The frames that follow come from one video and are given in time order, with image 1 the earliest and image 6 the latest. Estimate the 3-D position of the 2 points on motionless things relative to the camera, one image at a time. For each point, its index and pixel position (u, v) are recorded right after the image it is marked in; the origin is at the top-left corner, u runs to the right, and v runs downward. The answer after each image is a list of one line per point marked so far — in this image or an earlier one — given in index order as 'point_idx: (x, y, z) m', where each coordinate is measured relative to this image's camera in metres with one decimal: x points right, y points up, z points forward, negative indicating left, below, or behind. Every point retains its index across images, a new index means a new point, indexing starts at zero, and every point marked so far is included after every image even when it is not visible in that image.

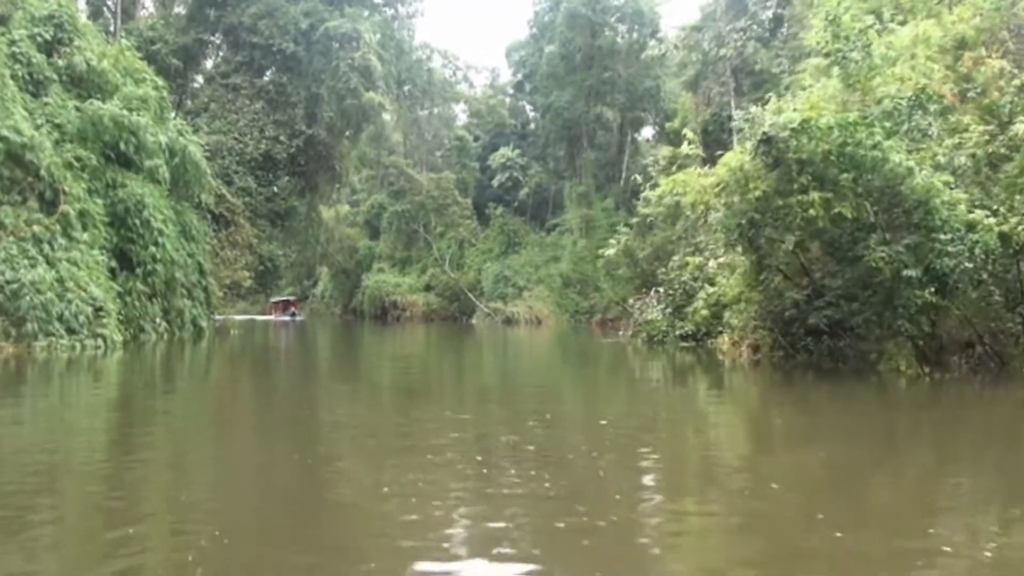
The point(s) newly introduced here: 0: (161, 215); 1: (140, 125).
0: (-4.3, +0.9, +16.0) m
1: (-4.5, +2.0, +15.8) m
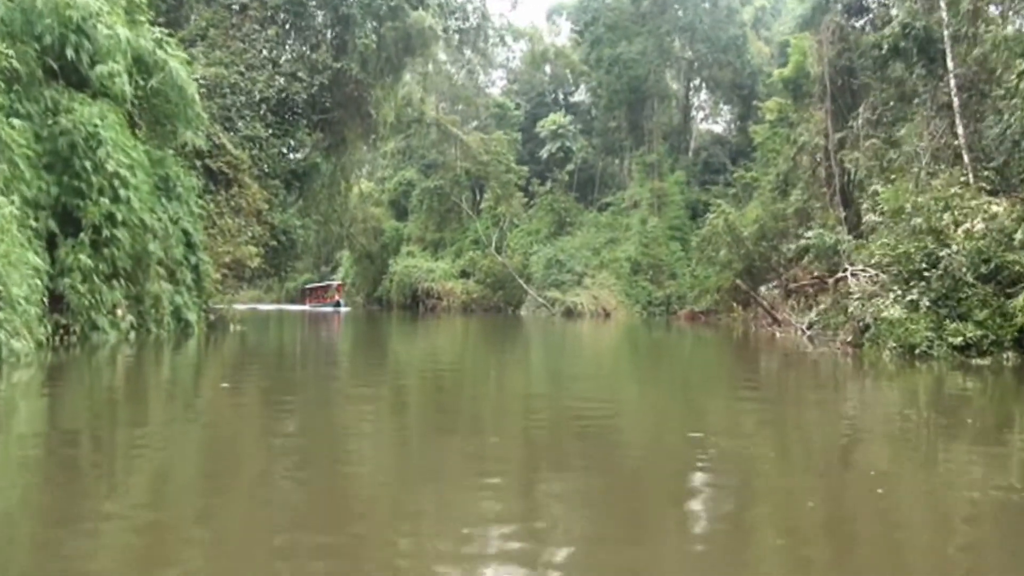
0: (-3.2, +1.1, +10.8) m
1: (-3.4, +2.2, +10.6) m
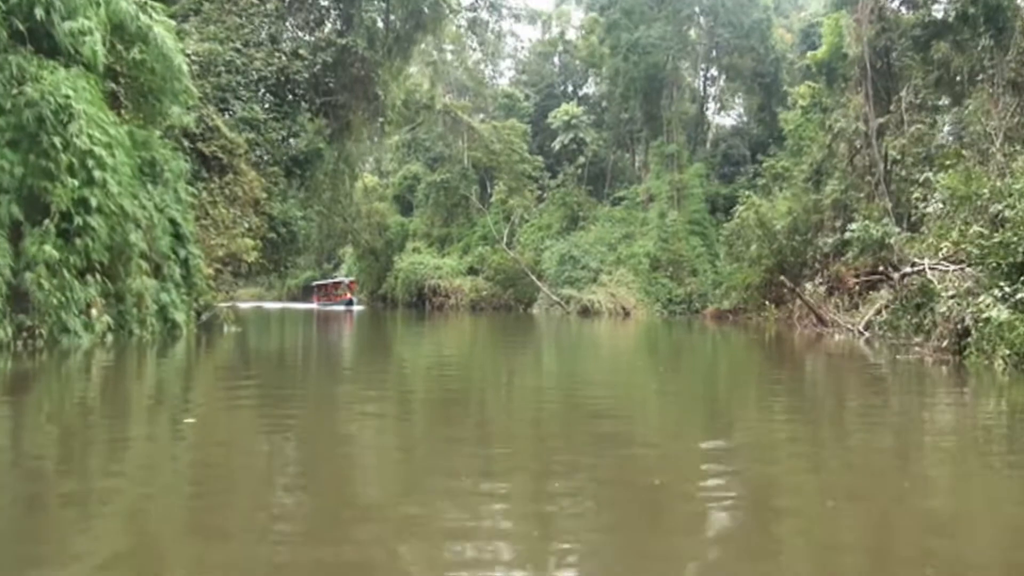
0: (-3.0, +1.1, +9.4) m
1: (-3.2, +2.2, +9.2) m
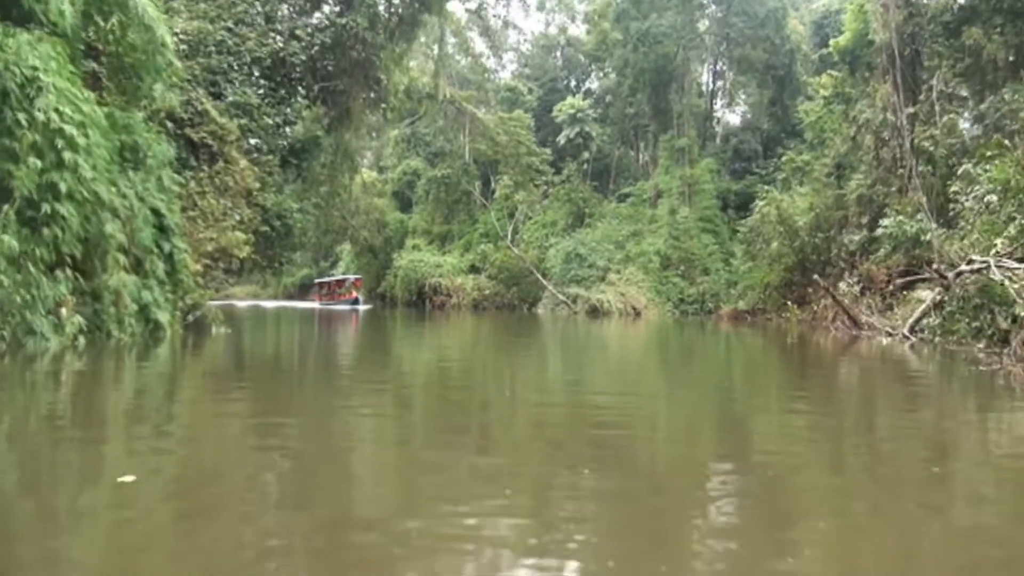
0: (-2.8, +1.1, +8.4) m
1: (-3.0, +2.2, +8.2) m
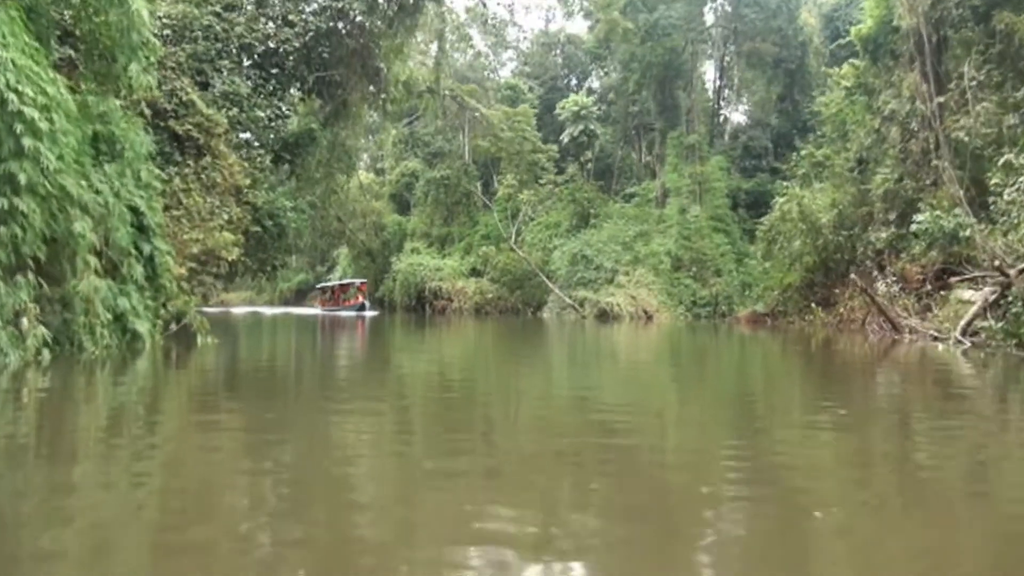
0: (-2.7, +1.1, +7.4) m
1: (-2.9, +2.2, +7.2) m
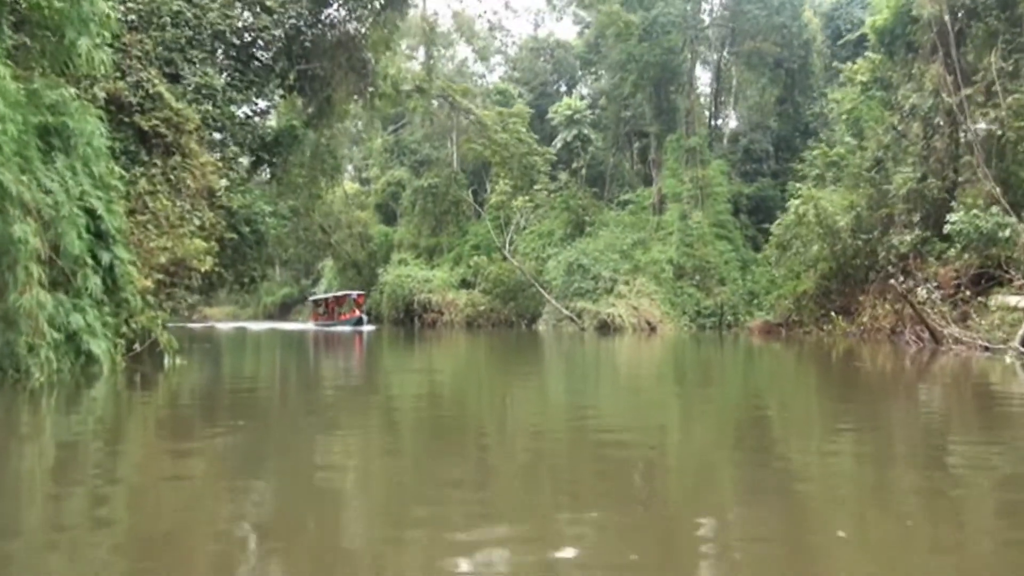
0: (-2.6, +1.0, +6.2) m
1: (-2.8, +2.1, +6.0) m
